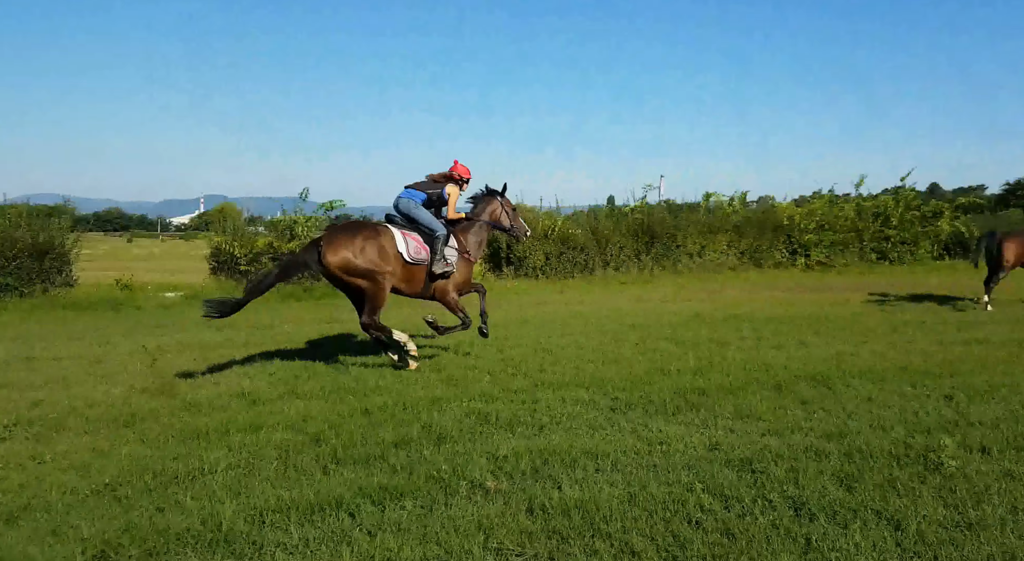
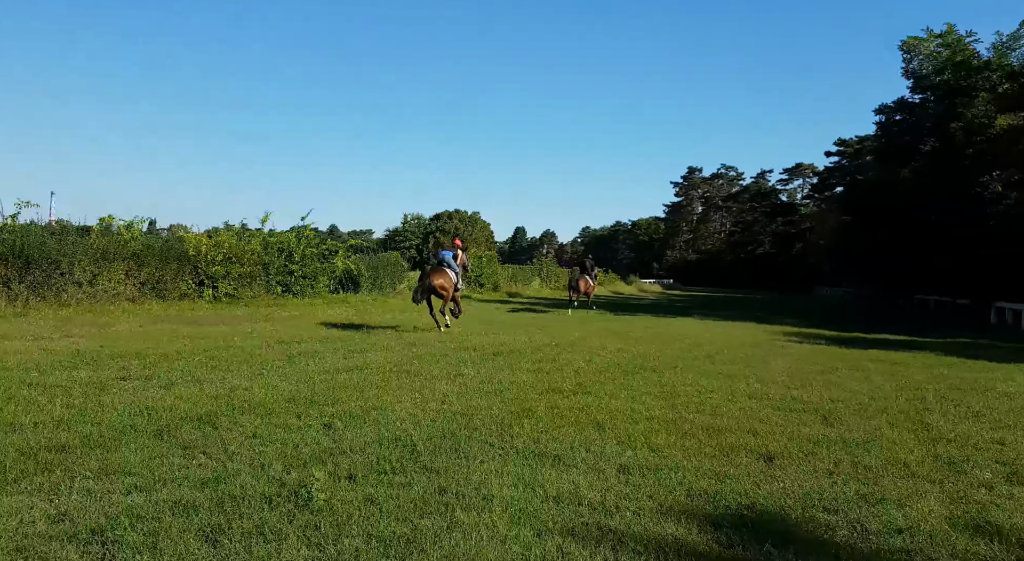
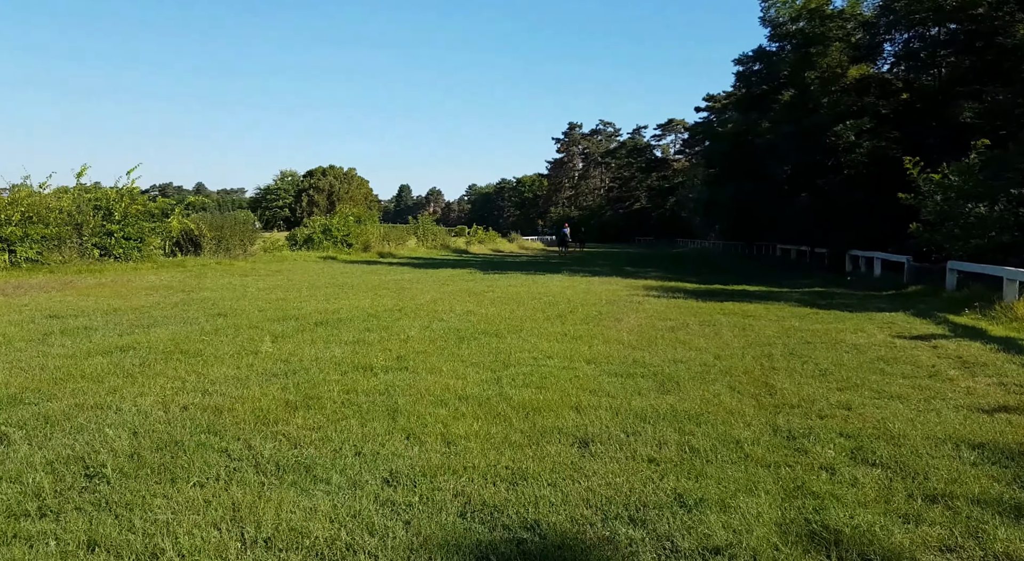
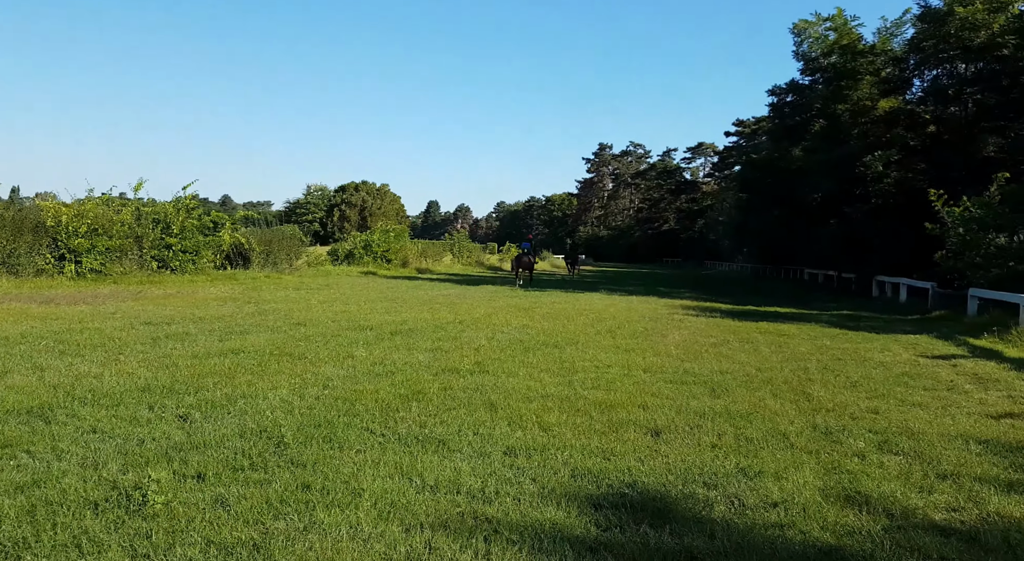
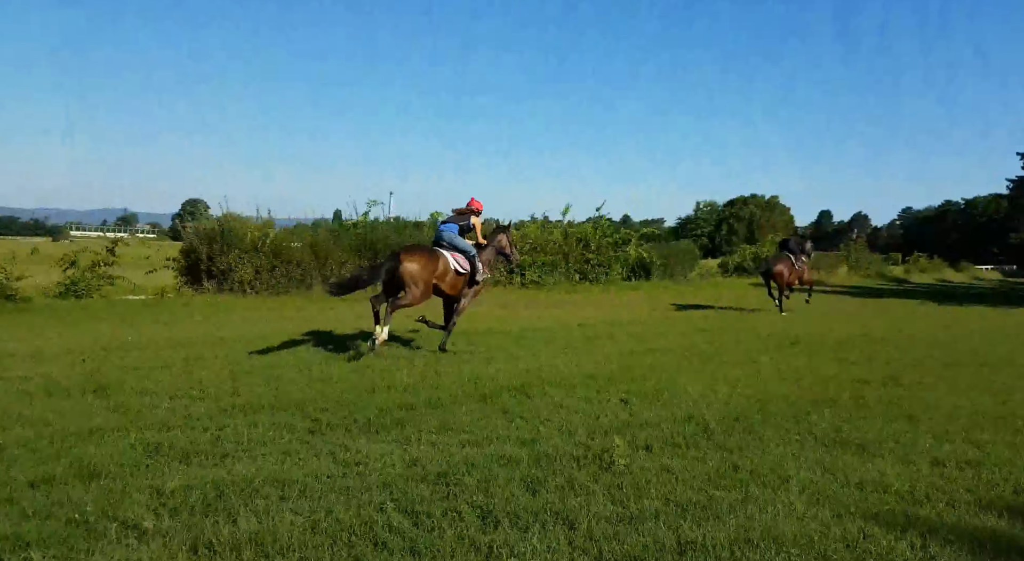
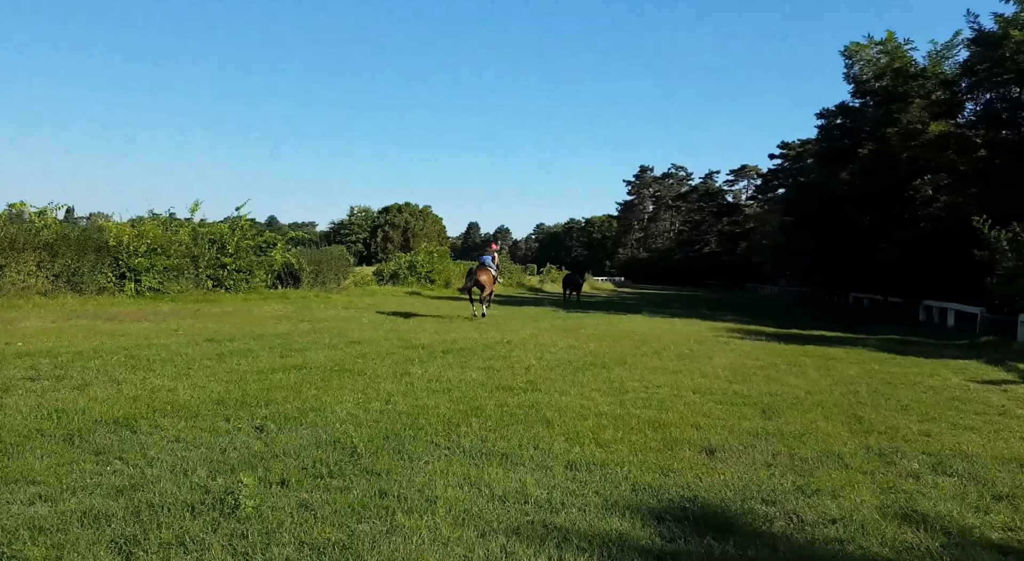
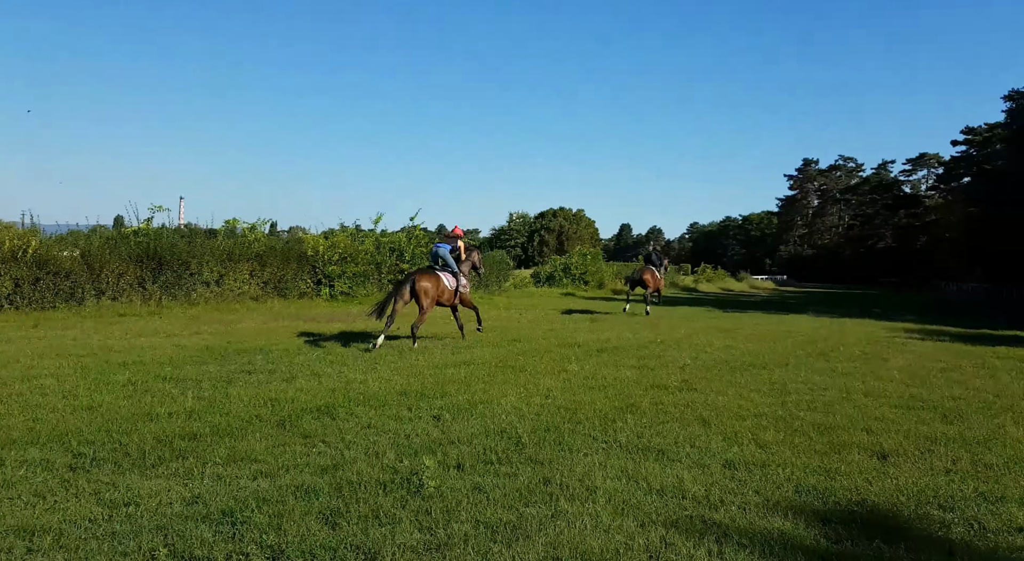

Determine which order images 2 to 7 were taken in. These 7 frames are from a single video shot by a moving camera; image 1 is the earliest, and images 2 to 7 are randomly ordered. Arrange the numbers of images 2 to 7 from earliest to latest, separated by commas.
5, 7, 2, 6, 4, 3
